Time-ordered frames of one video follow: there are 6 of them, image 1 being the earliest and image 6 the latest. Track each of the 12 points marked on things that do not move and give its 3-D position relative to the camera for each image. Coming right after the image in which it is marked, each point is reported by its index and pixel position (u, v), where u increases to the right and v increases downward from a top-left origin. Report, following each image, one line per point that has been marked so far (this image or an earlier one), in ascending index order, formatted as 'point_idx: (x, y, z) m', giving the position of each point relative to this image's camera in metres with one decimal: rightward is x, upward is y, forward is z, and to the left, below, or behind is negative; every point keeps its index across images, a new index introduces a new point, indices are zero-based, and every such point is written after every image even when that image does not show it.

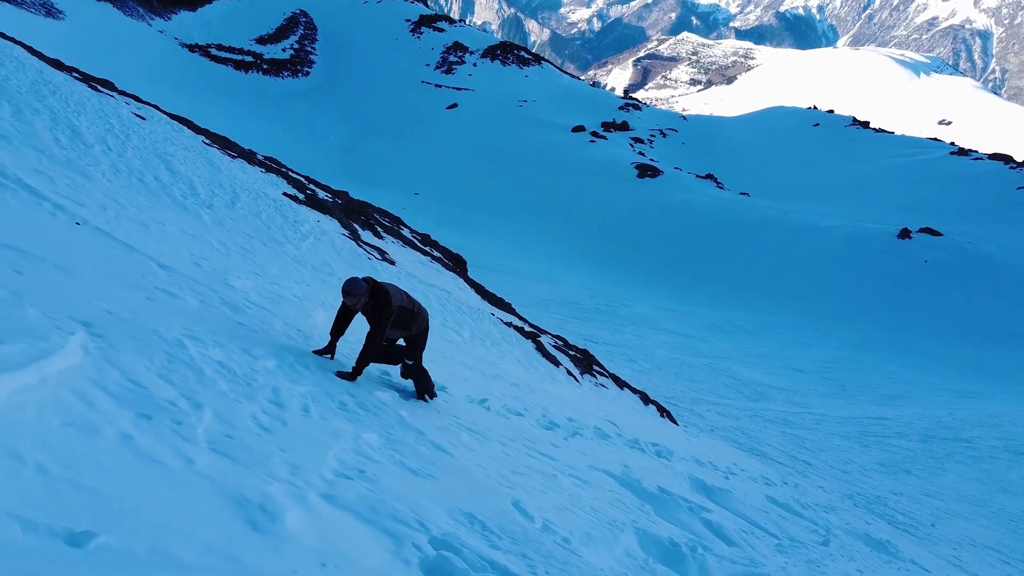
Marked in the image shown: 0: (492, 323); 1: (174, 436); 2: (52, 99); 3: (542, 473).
0: (-0.4, -0.7, +15.7) m
1: (-1.6, -0.7, +3.7) m
2: (-7.4, +3.0, +13.0) m
3: (+0.3, -1.6, +6.9) m
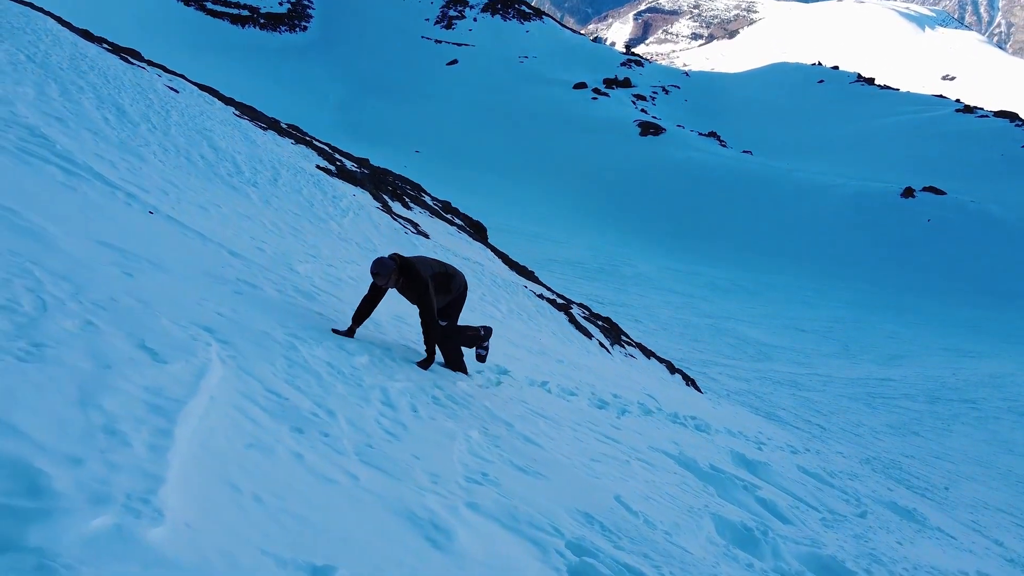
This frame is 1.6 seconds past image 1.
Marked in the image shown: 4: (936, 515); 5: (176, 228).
0: (+0.3, -0.1, +15.9) m
1: (-0.9, -0.8, +3.9) m
2: (-6.7, +3.4, +13.0) m
3: (+0.9, -1.5, +7.2) m
4: (+8.0, -4.3, +15.4) m
5: (-3.4, +0.6, +8.0) m
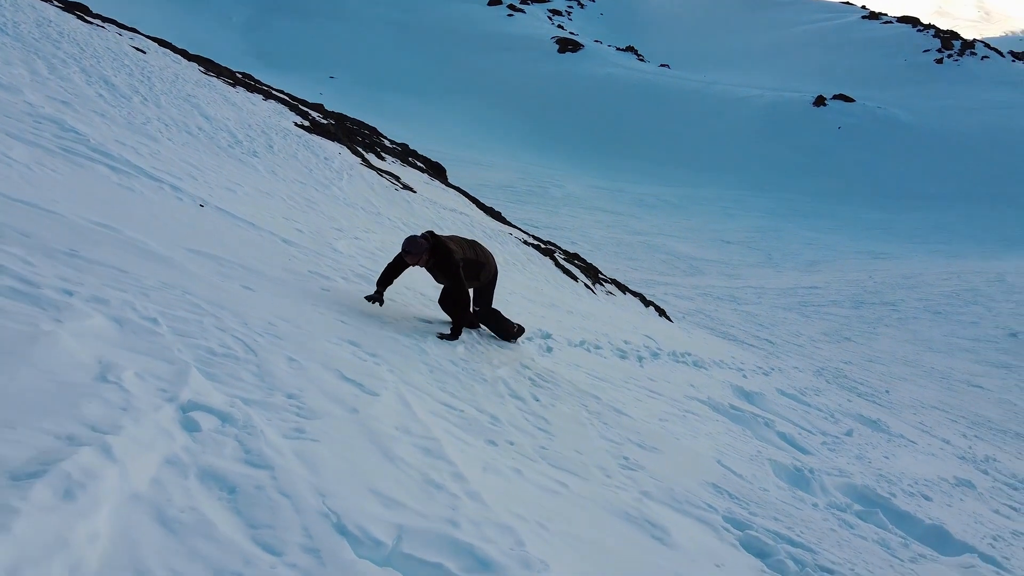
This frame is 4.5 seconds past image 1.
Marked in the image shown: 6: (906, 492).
0: (0.0, +0.9, +16.3) m
1: (+0.1, -0.9, +4.4) m
2: (-6.9, +3.8, +12.4) m
3: (+1.6, -1.2, +7.9) m
4: (+7.9, -2.8, +17.0) m
5: (-2.9, +0.7, +8.1) m
6: (+4.4, -2.3, +8.9) m
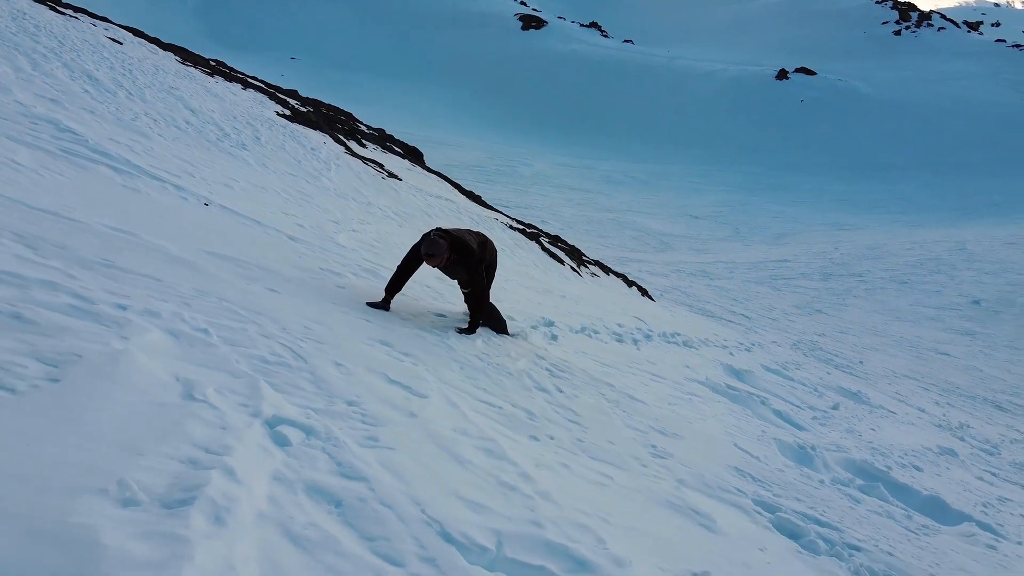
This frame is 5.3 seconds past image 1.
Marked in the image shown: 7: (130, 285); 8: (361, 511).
0: (-0.3, +1.2, +16.4) m
1: (+0.3, -0.9, +4.5) m
2: (-7.1, +3.8, +12.1) m
3: (+1.7, -1.1, +8.1) m
4: (+7.7, -2.2, +17.5) m
5: (-2.8, +0.7, +8.1) m
6: (+4.4, -2.0, +9.3) m
7: (-2.1, 0.0, +4.5) m
8: (-0.5, -0.7, +2.6) m
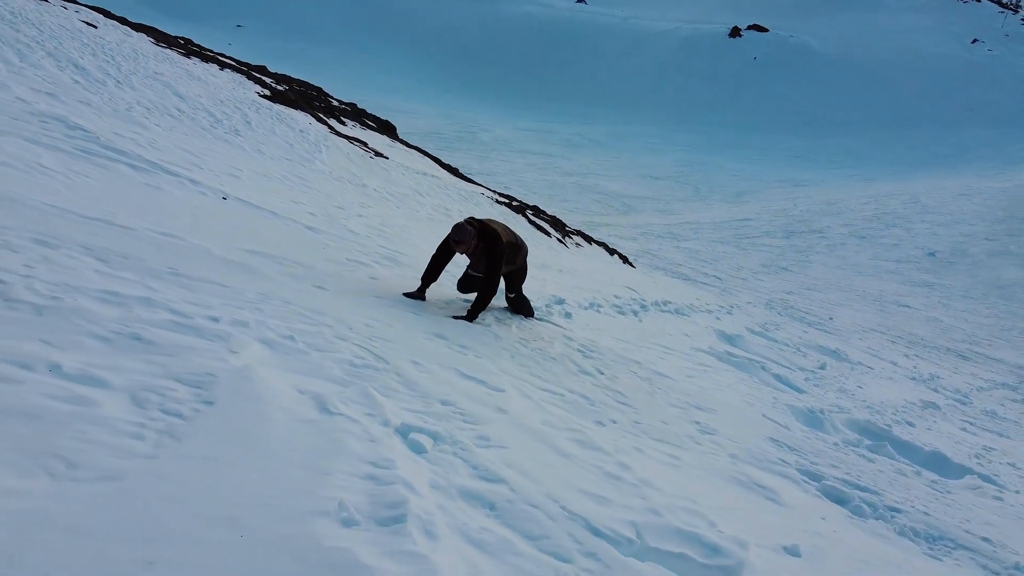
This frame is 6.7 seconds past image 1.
0: (-0.6, +1.8, +16.5) m
1: (+0.7, -0.9, +4.8) m
2: (-7.2, +3.9, +11.8) m
3: (+1.9, -0.9, +8.4) m
4: (+7.5, -1.3, +18.2) m
5: (-2.6, +0.8, +8.2) m
6: (+4.6, -1.6, +9.8) m
7: (-1.8, 0.0, +4.6) m
8: (0.0, -0.8, +2.9) m
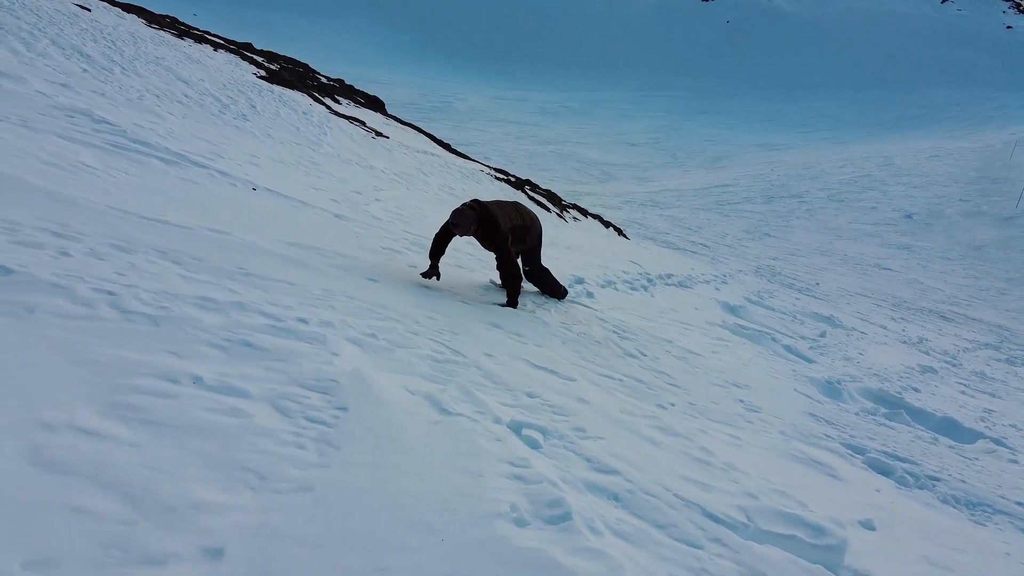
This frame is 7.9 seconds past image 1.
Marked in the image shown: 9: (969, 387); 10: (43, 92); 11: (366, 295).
0: (-0.6, +2.3, +16.6) m
1: (+1.1, -0.8, +5.1) m
2: (-7.1, +4.0, +11.6) m
3: (+2.2, -0.6, +8.7) m
4: (+7.5, -0.6, +18.6) m
5: (-2.4, +0.9, +8.2) m
6: (+4.9, -1.3, +10.2) m
7: (-1.4, 0.0, +4.8) m
8: (+0.5, -0.8, +3.1) m
9: (+7.2, -1.6, +12.7) m
10: (-4.9, +2.1, +8.5) m
11: (-1.0, -0.1, +5.5) m
